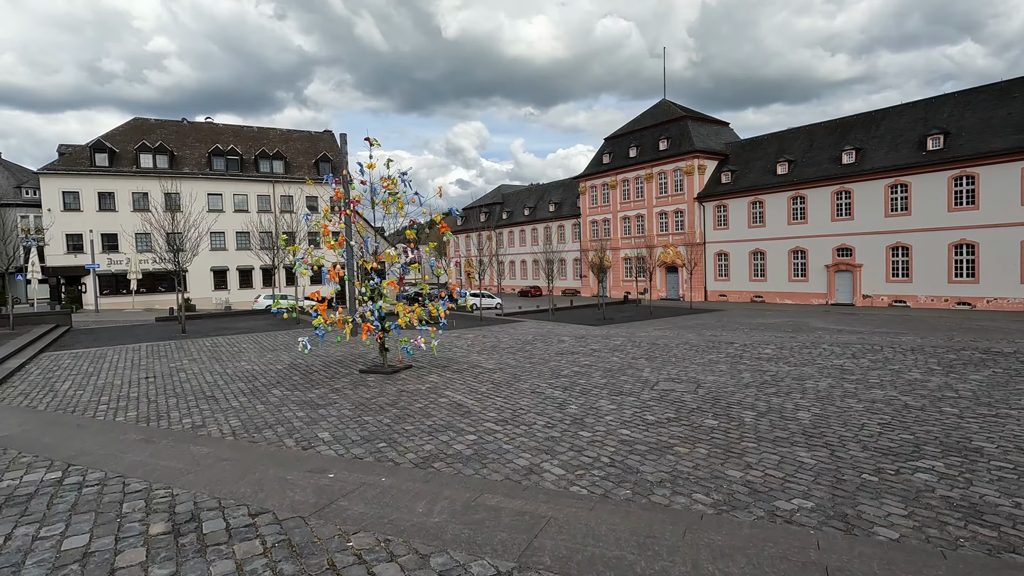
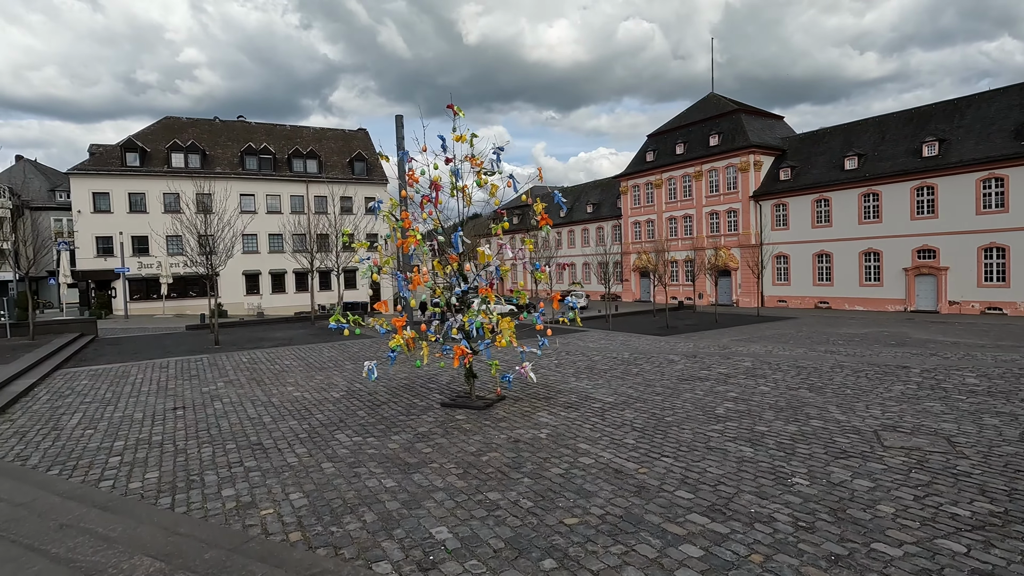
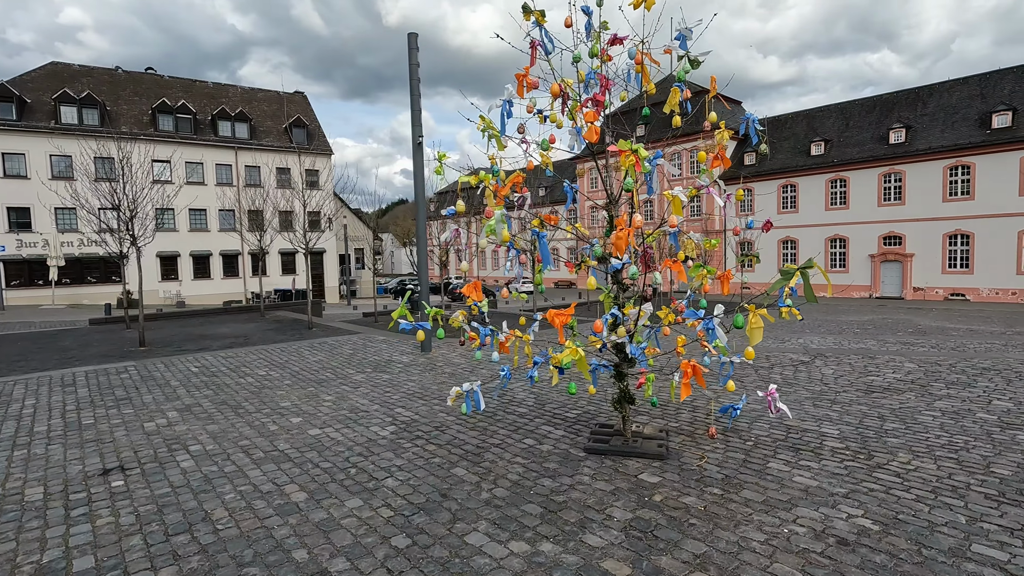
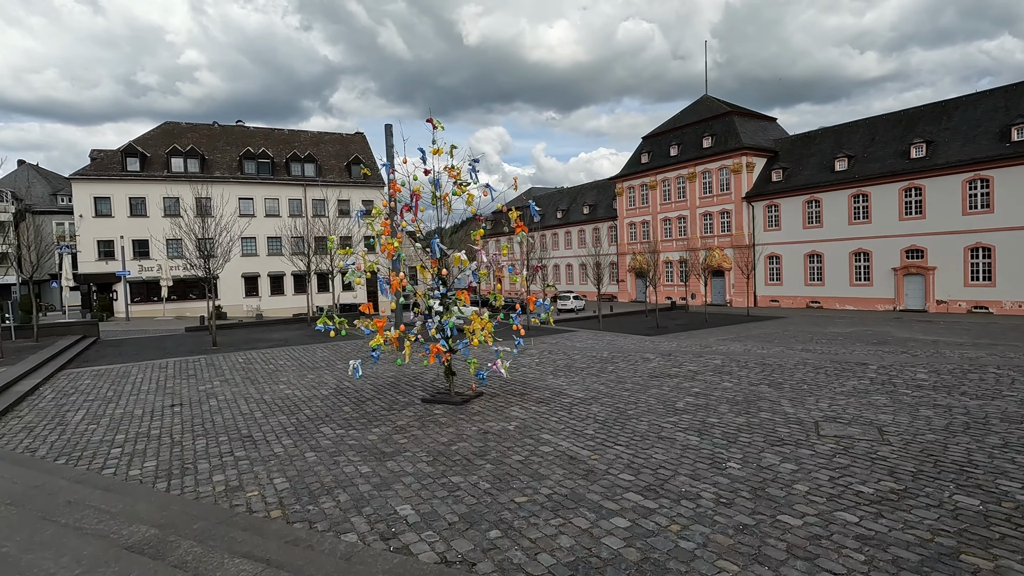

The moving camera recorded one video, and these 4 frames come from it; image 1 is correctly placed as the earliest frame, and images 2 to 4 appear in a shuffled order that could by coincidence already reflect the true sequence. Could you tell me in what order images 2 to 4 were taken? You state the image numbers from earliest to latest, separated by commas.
4, 2, 3
